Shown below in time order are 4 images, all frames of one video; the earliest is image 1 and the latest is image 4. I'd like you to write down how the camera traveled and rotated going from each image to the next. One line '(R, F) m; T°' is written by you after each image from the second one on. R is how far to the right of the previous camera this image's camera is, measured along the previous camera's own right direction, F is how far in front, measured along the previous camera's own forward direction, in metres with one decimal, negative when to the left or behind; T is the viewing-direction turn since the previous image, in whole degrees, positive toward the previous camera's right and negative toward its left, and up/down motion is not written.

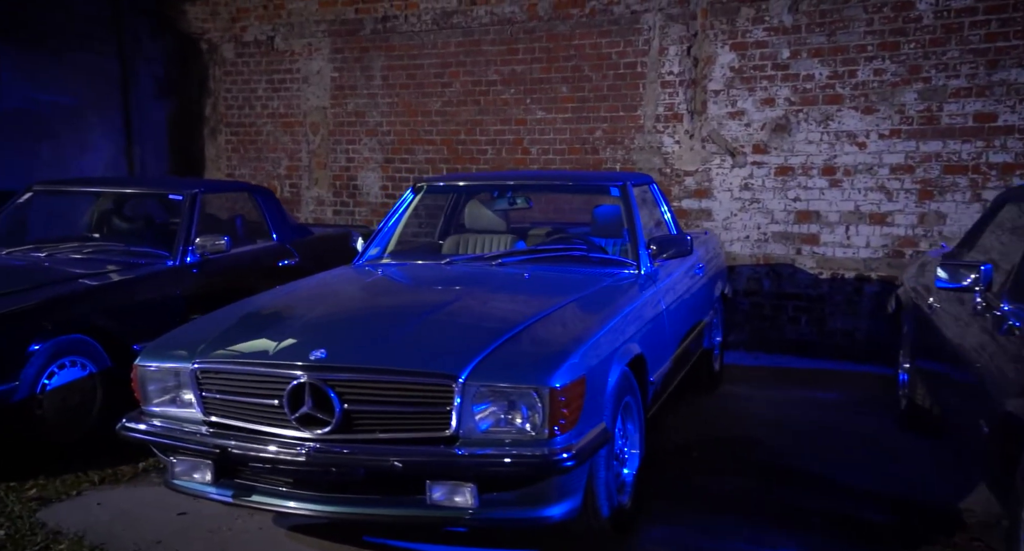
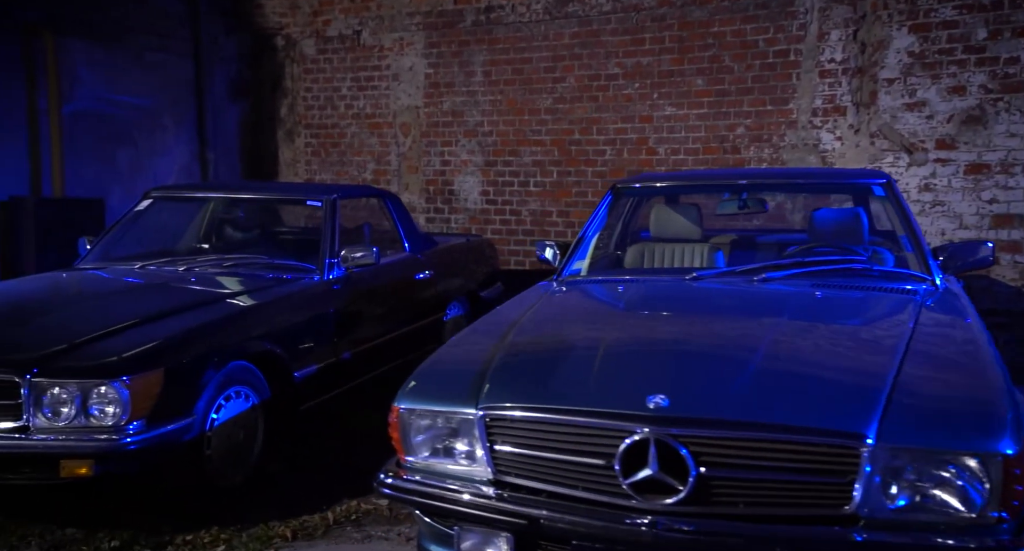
(-0.9, +0.7) m; -1°
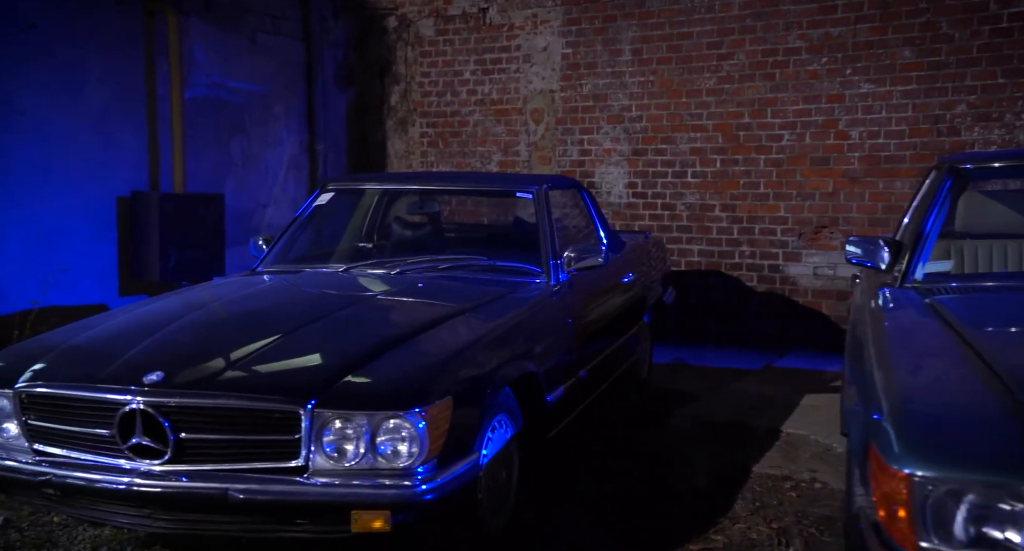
(-1.0, +0.8) m; -2°
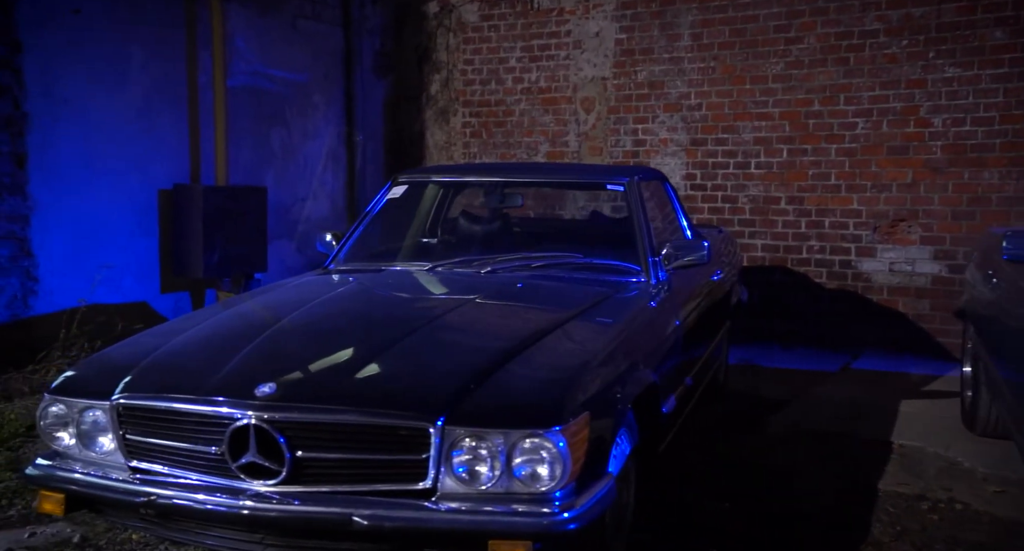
(-0.4, +0.3) m; -1°
